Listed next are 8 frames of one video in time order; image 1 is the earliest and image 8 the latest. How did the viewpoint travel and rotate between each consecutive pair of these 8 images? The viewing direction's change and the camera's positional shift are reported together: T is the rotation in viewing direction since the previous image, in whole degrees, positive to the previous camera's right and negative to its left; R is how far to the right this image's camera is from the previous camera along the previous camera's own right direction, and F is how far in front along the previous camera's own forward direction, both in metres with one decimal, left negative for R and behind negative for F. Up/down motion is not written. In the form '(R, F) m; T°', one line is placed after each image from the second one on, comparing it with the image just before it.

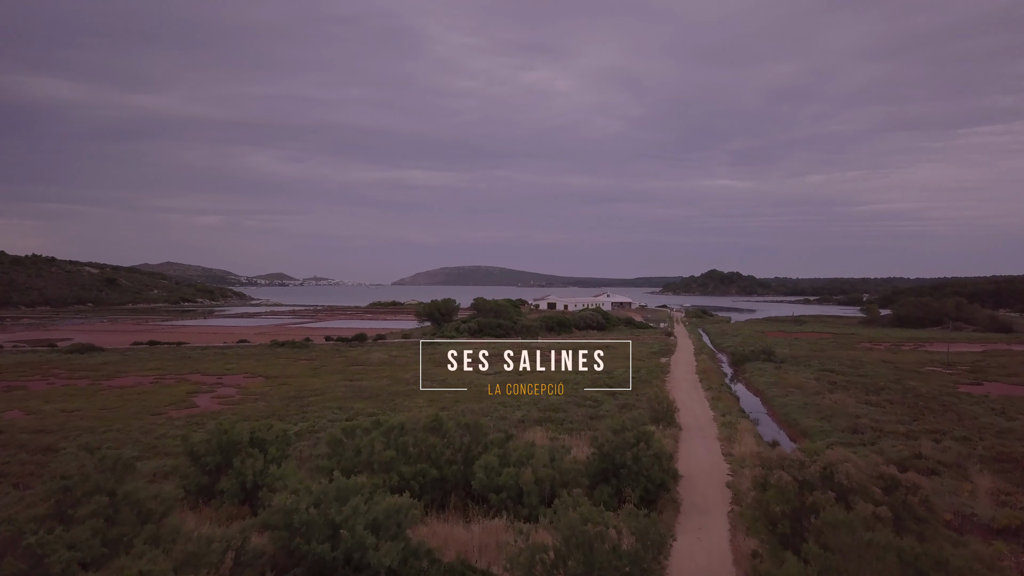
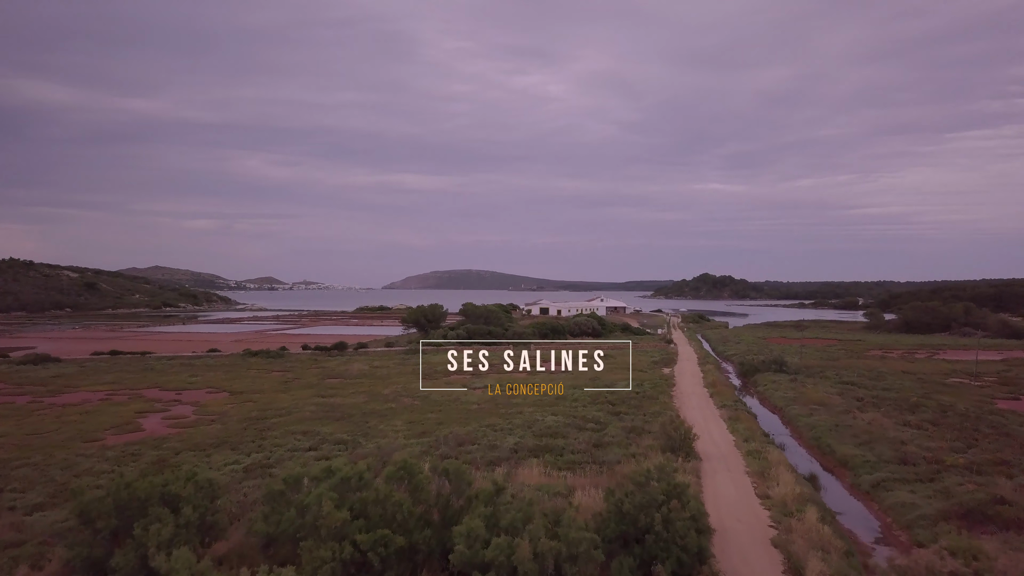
(0.0, +2.6) m; +1°
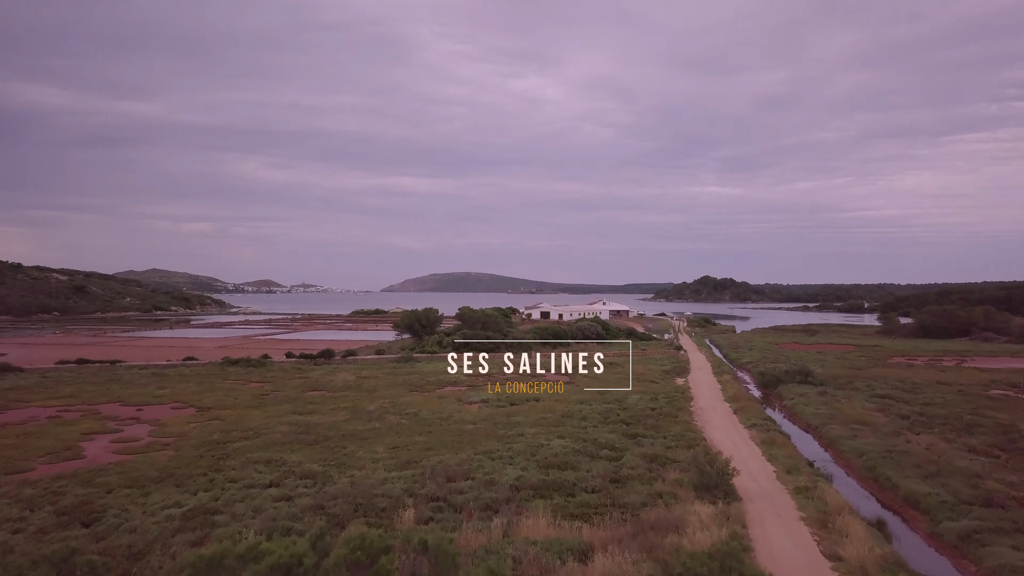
(0.0, +2.6) m; 0°
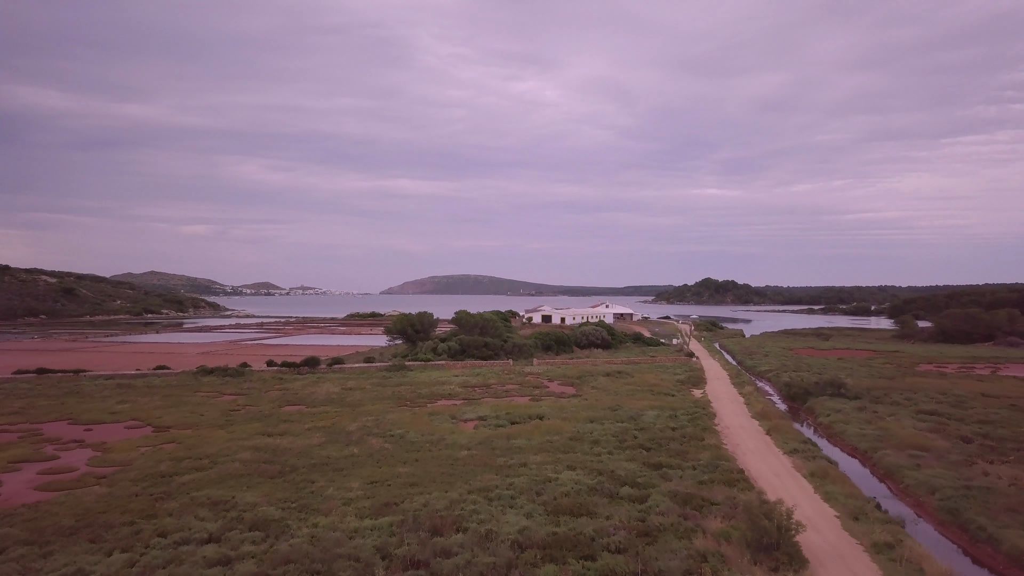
(-0.1, +2.7) m; 0°
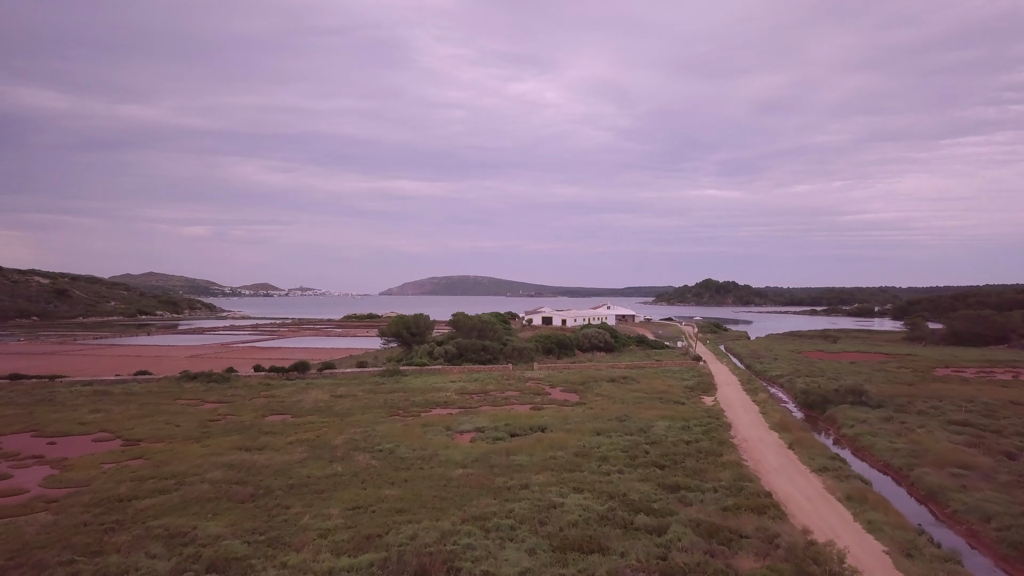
(0.0, +1.6) m; 0°
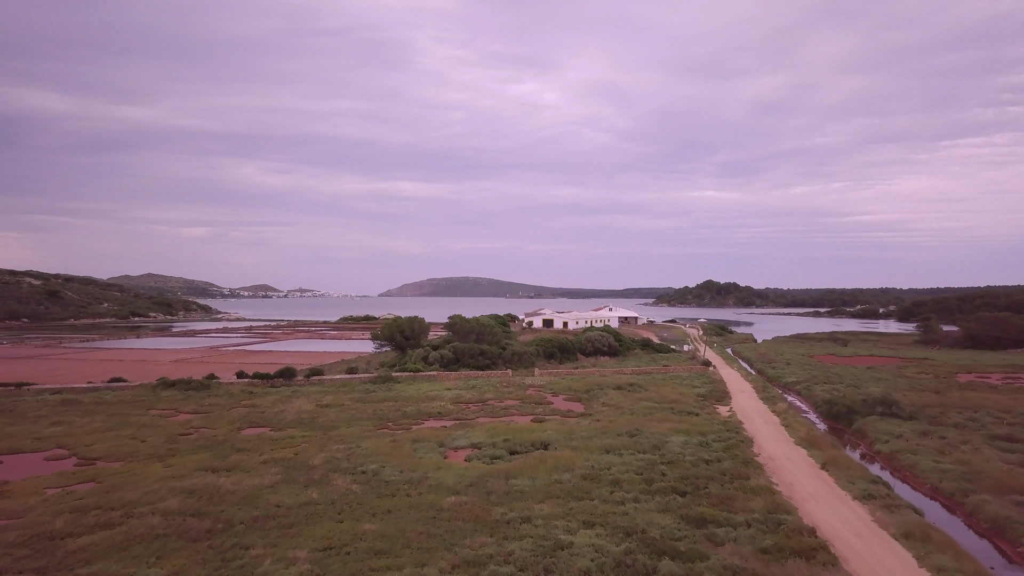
(0.0, +1.9) m; 0°
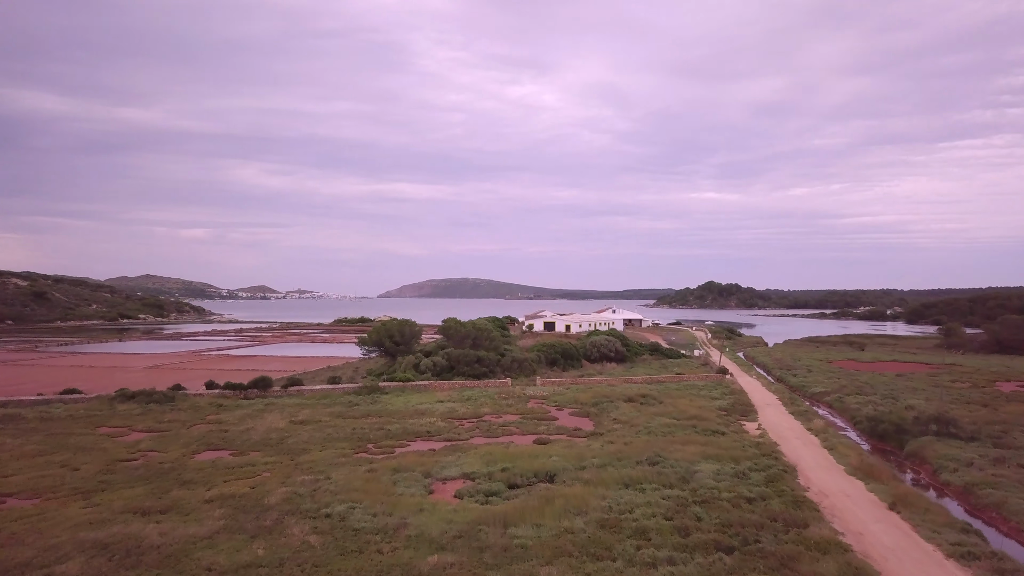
(0.0, +2.9) m; 0°
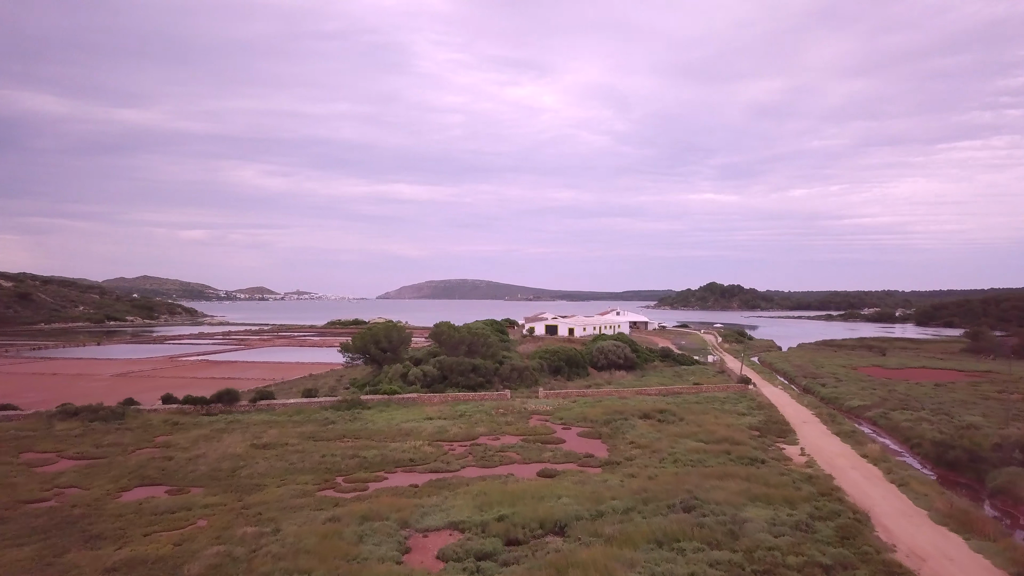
(0.0, +3.2) m; 0°
